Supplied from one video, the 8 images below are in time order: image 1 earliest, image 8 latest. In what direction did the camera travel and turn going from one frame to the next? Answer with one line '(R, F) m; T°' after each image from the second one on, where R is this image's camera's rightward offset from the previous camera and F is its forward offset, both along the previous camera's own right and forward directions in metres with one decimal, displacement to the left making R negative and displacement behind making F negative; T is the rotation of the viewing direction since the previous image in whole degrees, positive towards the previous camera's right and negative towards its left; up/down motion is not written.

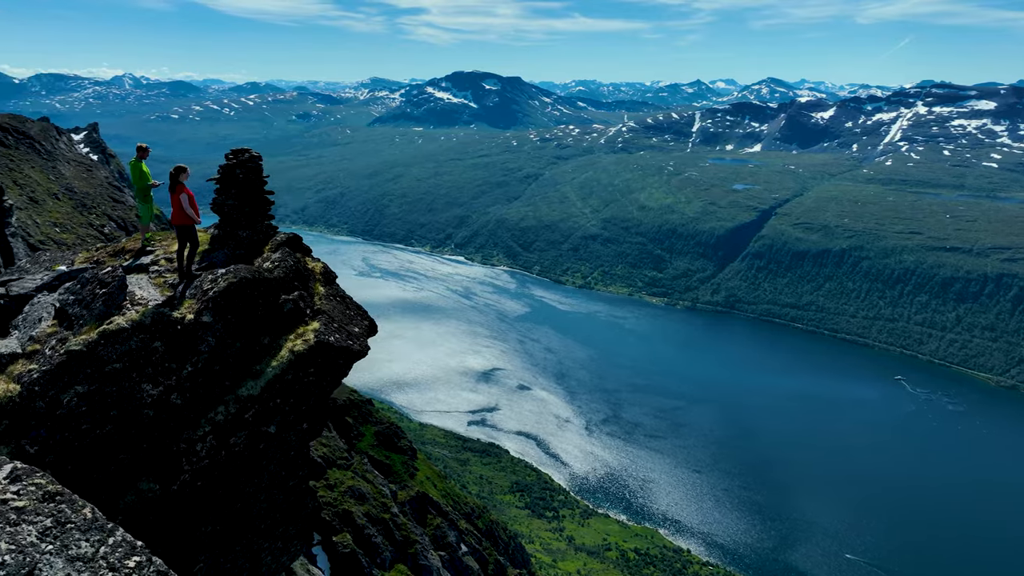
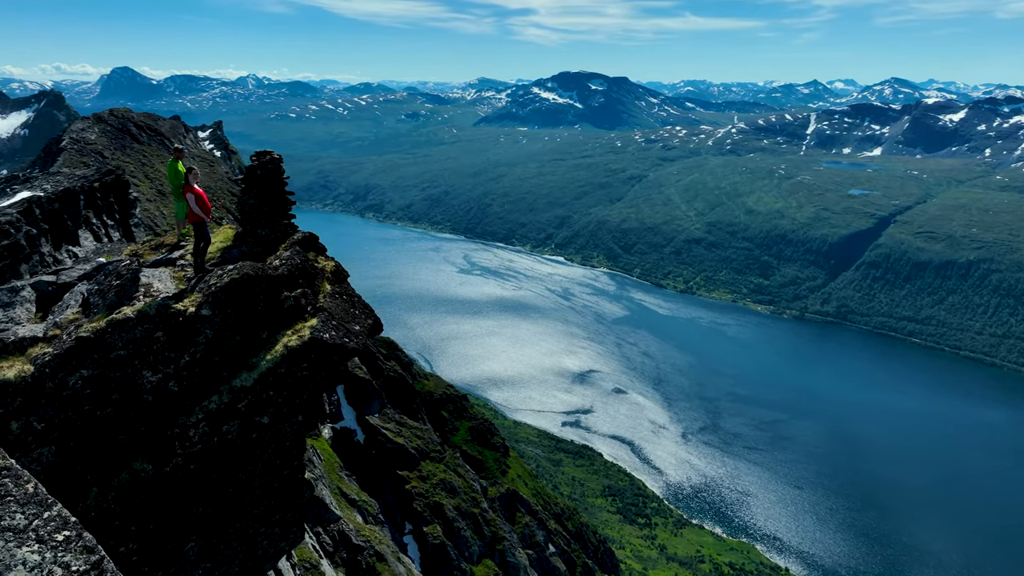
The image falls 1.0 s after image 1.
(+2.3, +0.1) m; -7°
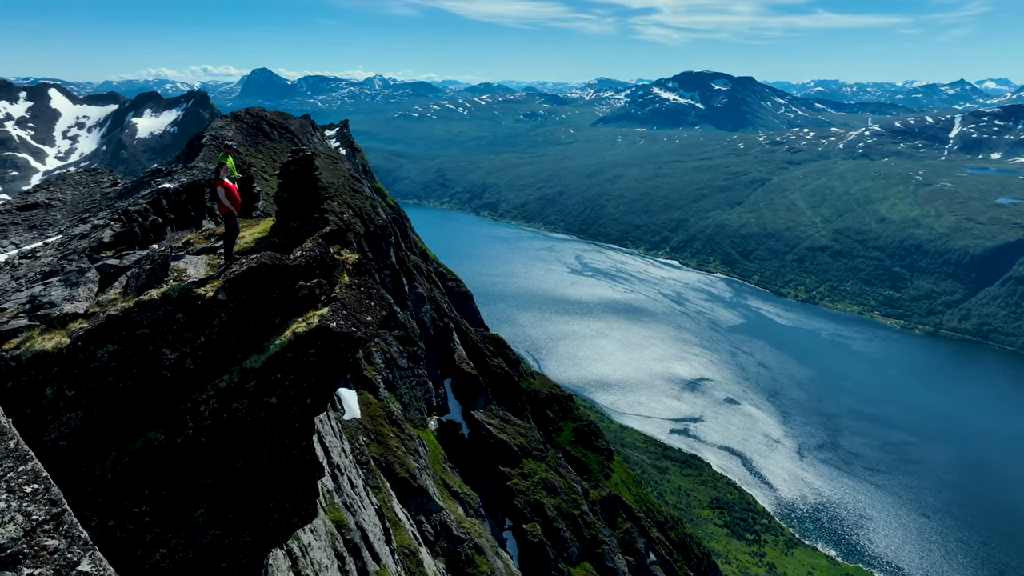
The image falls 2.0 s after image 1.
(+2.5, -0.1) m; -8°
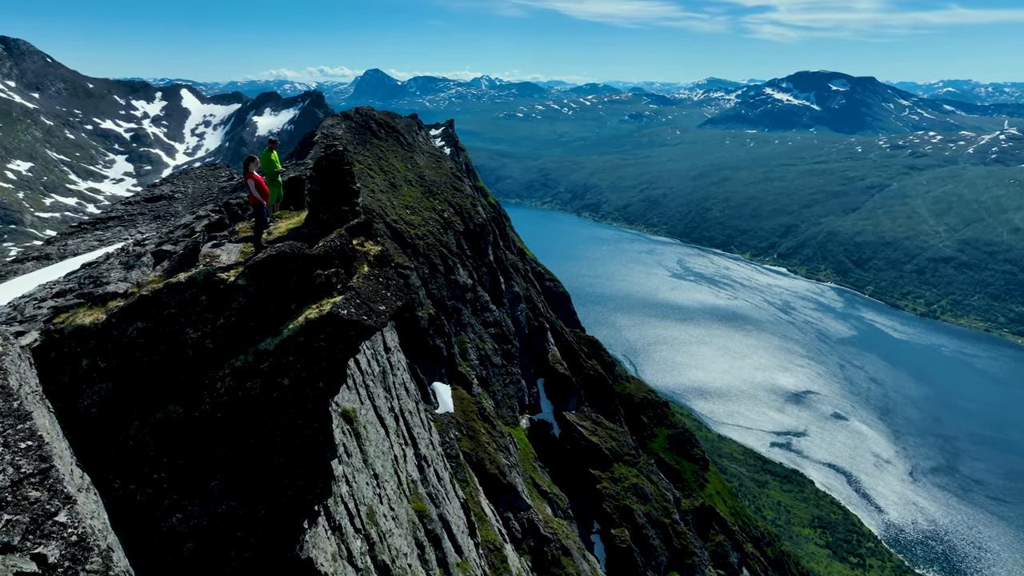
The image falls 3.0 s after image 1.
(+2.2, -0.1) m; -7°
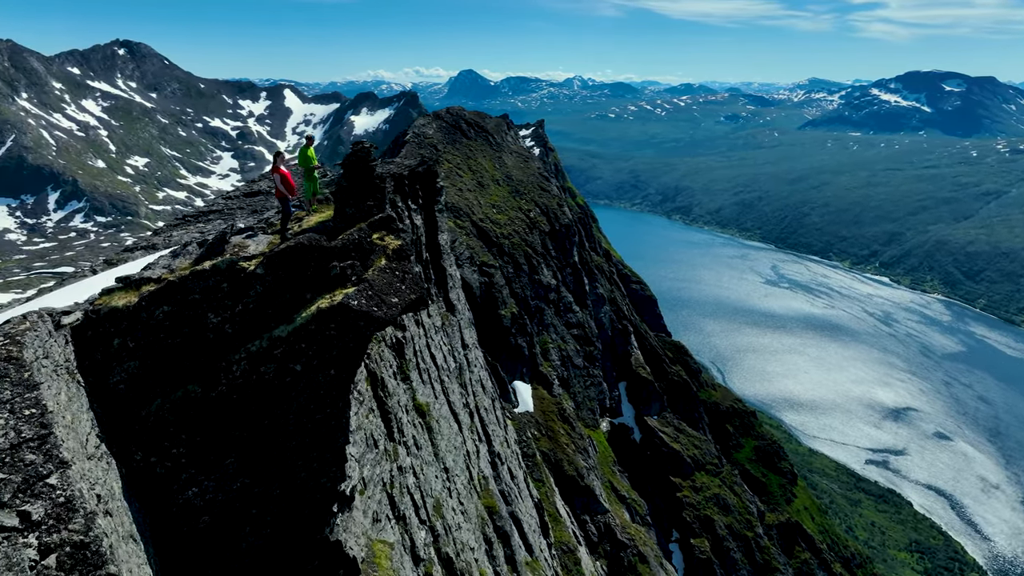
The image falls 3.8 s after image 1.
(+2.0, -0.1) m; -6°
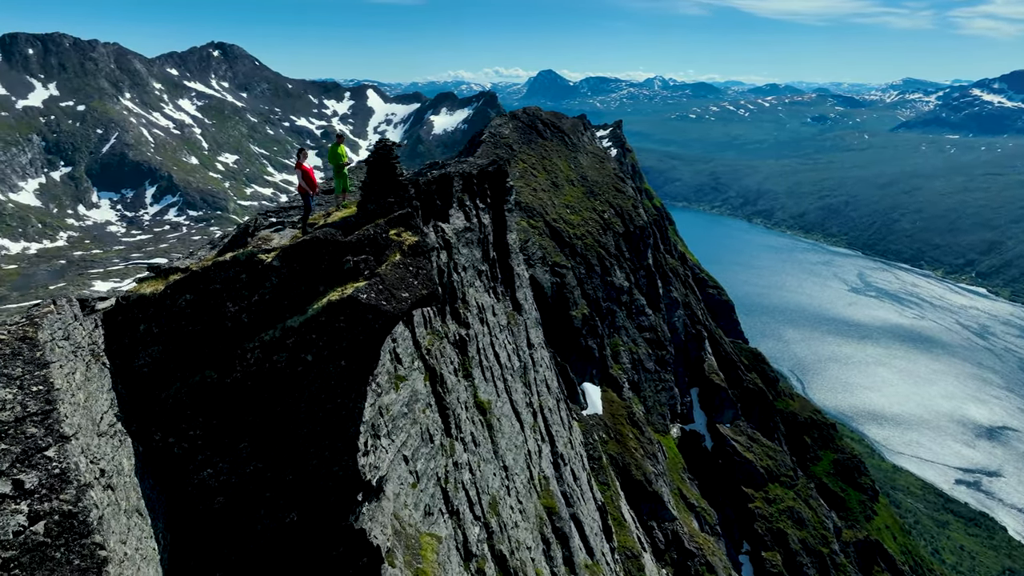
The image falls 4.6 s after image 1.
(+1.7, 0.0) m; -5°
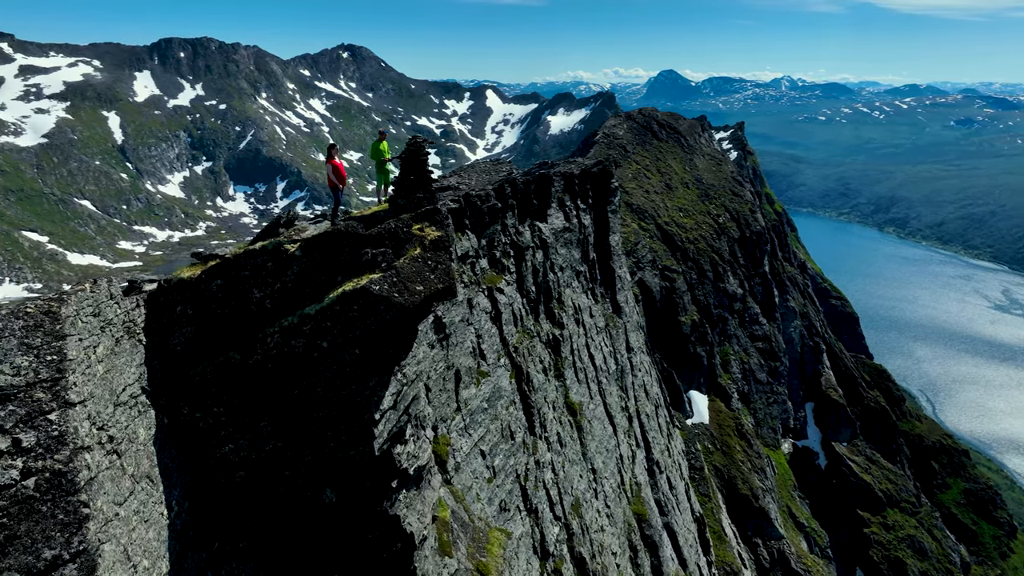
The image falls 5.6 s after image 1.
(+2.6, +0.1) m; -8°
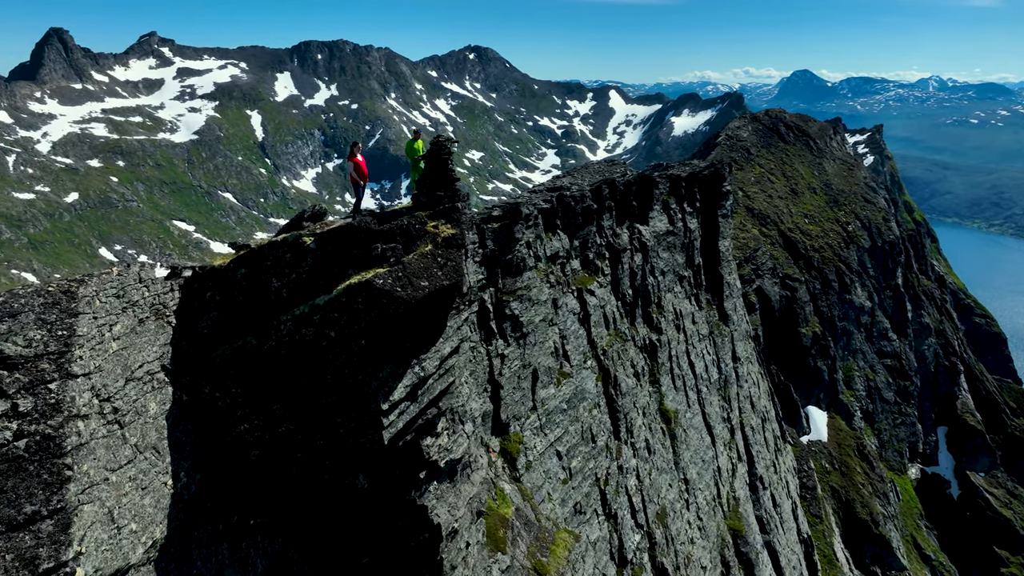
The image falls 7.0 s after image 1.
(+3.0, +0.1) m; -8°
